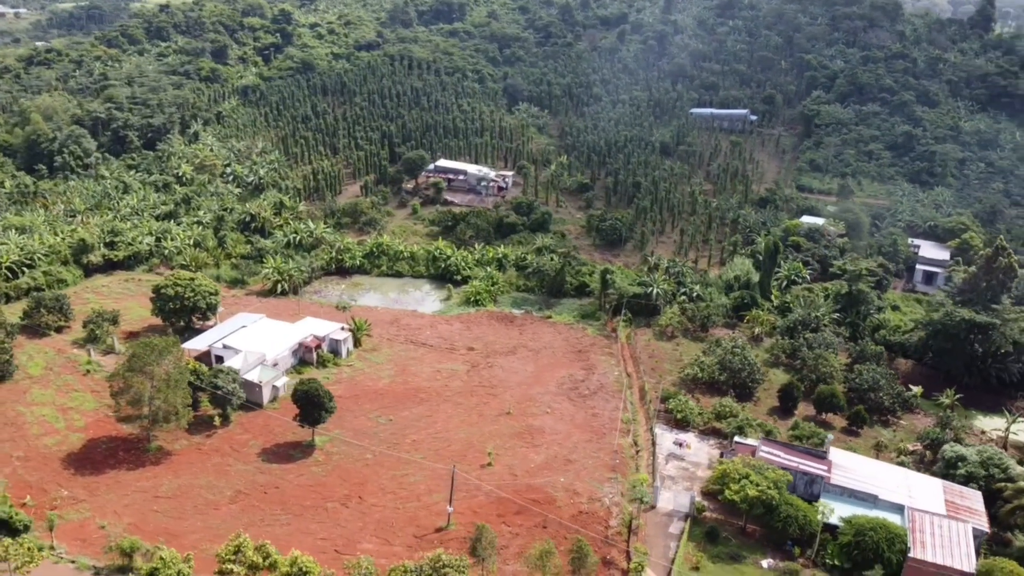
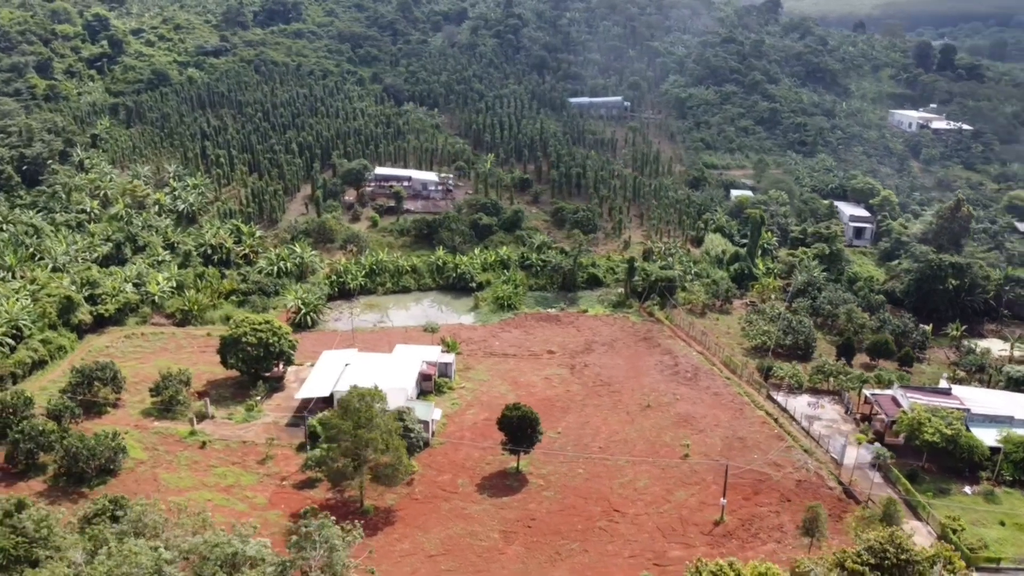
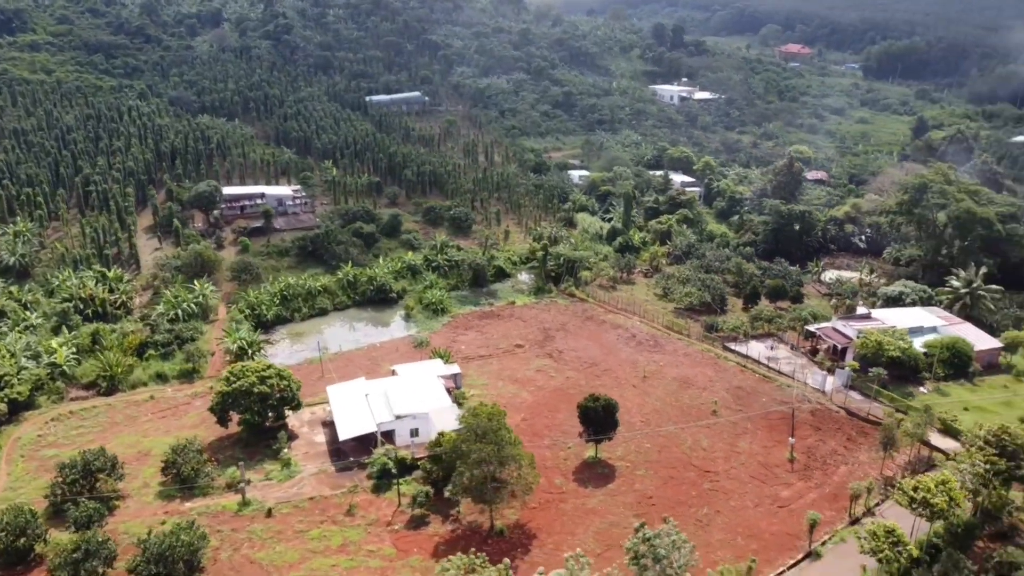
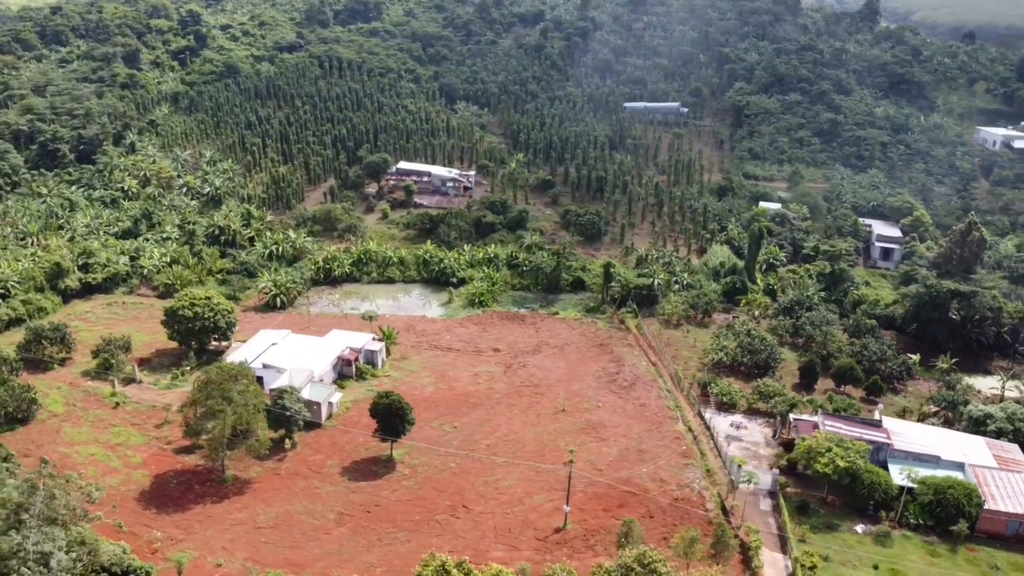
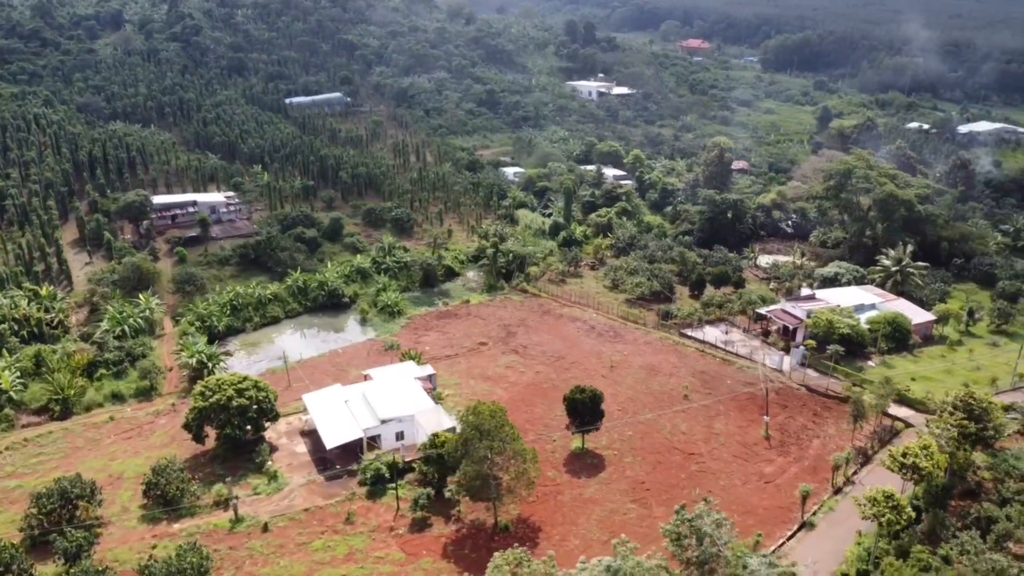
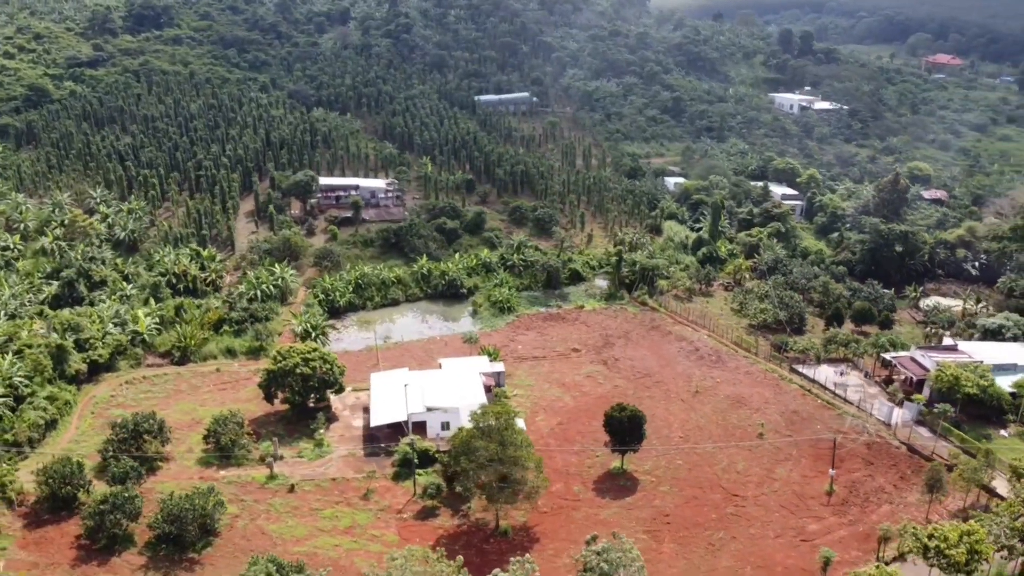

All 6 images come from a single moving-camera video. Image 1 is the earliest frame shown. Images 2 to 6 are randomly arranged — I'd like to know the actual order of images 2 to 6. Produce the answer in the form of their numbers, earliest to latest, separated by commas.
4, 2, 6, 3, 5
